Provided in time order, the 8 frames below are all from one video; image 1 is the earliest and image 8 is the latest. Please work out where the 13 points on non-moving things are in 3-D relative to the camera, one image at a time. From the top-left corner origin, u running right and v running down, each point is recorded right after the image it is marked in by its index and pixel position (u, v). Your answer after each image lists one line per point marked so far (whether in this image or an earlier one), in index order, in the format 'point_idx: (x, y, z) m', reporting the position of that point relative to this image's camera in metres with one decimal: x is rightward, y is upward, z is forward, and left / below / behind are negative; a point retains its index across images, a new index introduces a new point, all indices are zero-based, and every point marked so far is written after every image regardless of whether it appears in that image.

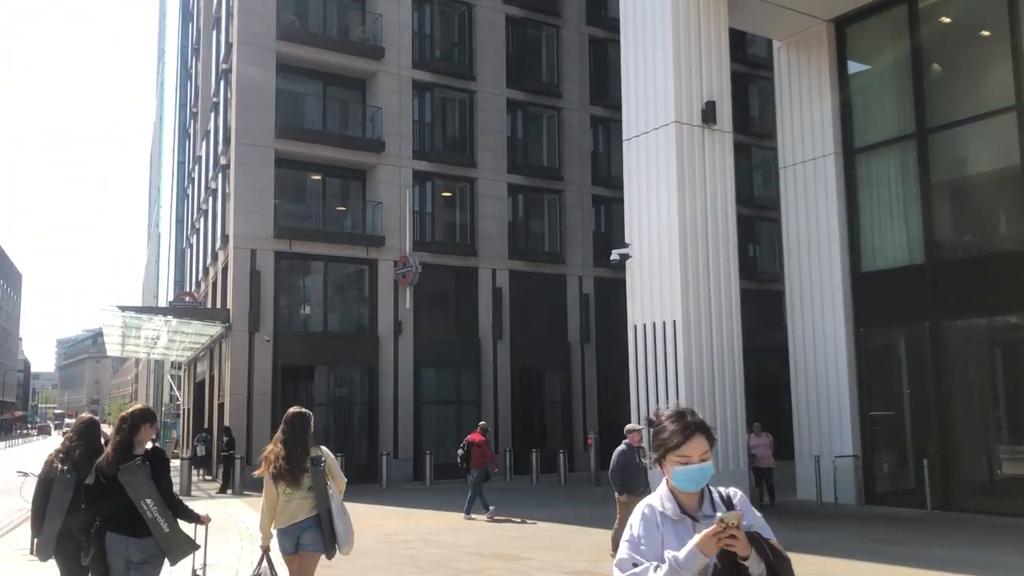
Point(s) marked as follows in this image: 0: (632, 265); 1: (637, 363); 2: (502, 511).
0: (+2.1, +0.4, +15.5) m
1: (+2.2, -1.2, +15.4) m
2: (-0.2, -3.9, +16.0) m
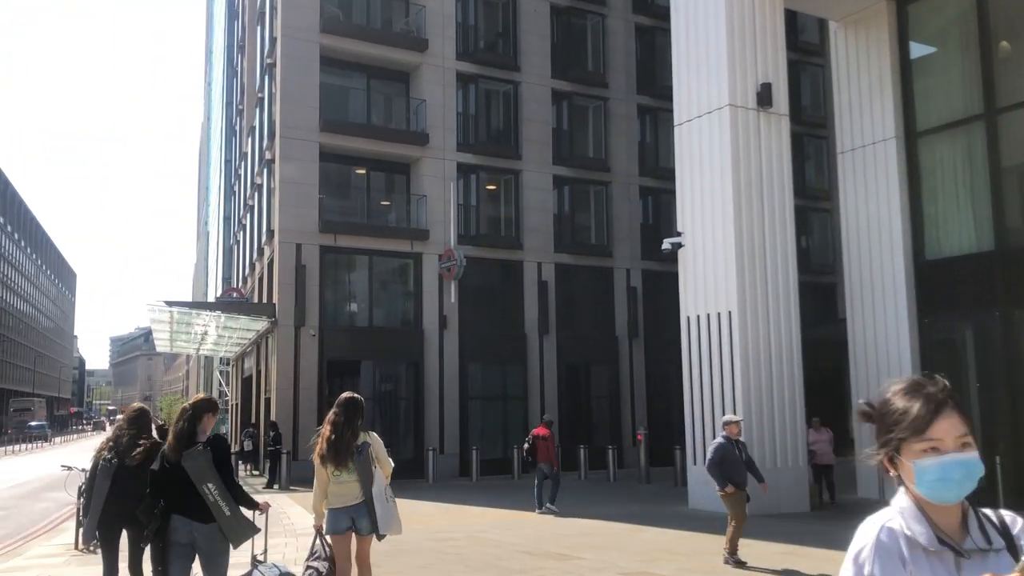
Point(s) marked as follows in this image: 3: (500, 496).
0: (+2.9, +0.6, +15.0) m
1: (+3.0, -1.1, +14.9) m
2: (+0.7, -3.8, +15.6) m
3: (-0.3, -4.2, +18.3) m
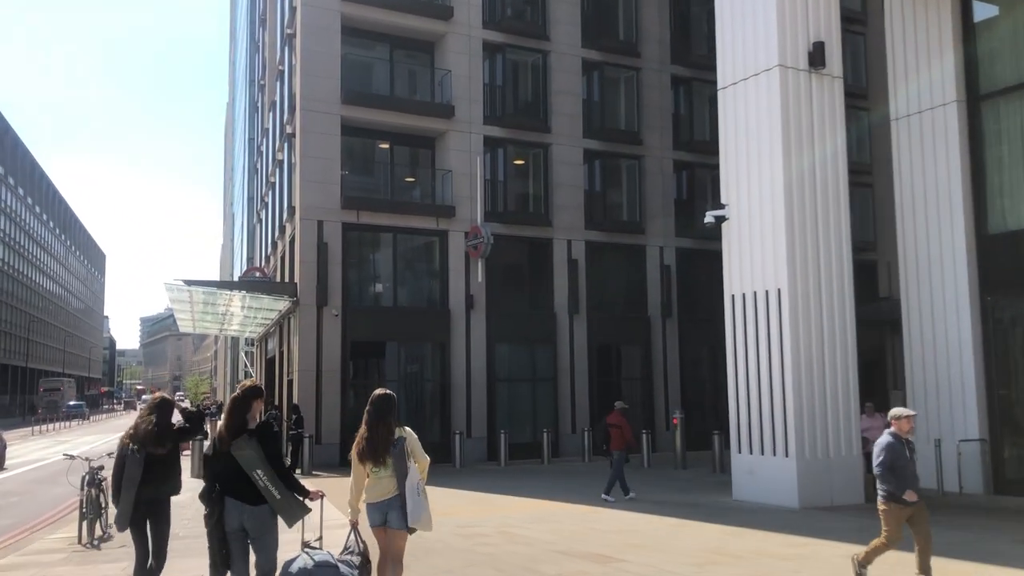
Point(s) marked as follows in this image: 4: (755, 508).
0: (+3.4, +1.0, +14.0) m
1: (+3.5, -0.7, +13.9) m
2: (+1.2, -3.4, +14.7) m
3: (+0.3, -3.8, +17.5) m
4: (+3.4, -3.1, +12.7) m
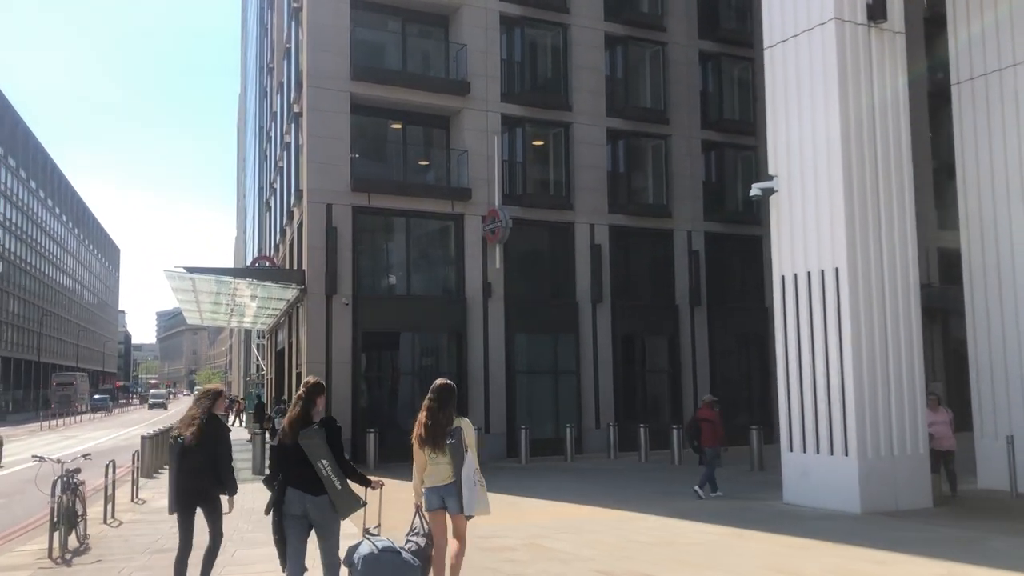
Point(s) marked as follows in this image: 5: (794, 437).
0: (+3.7, +1.2, +12.6) m
1: (+3.8, -0.4, +12.5) m
2: (+1.6, -3.1, +13.4) m
3: (+0.7, -3.5, +16.2) m
4: (+3.8, -2.9, +11.4) m
5: (+3.9, -2.0, +12.2) m
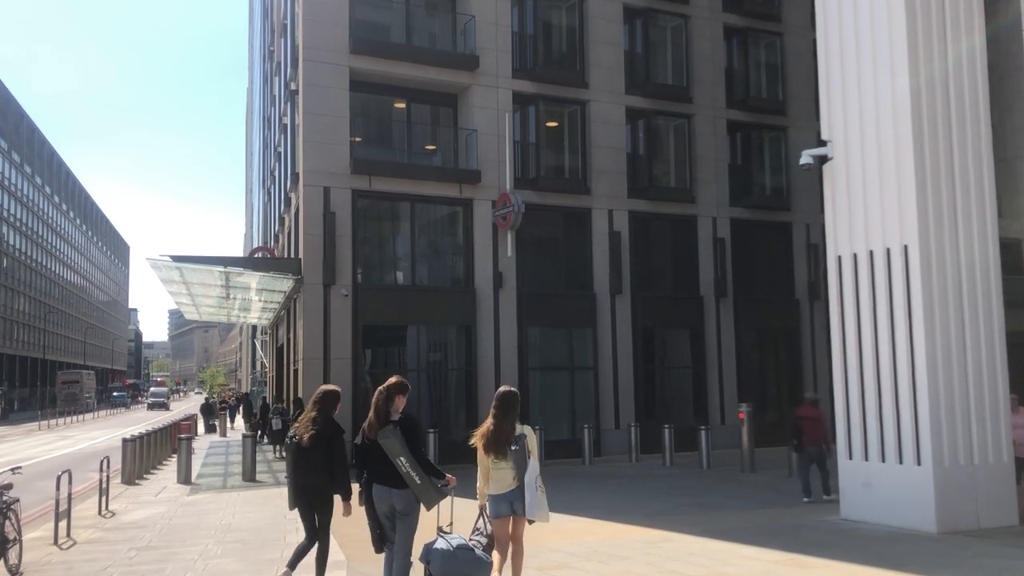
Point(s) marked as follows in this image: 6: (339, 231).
0: (+3.9, +1.4, +10.9) m
1: (+4.0, -0.2, +10.8) m
2: (+1.8, -2.9, +11.8) m
3: (+1.0, -3.3, +14.5) m
4: (+3.9, -2.6, +9.7) m
5: (+4.0, -1.8, +10.6) m
6: (-3.8, +1.3, +19.9) m
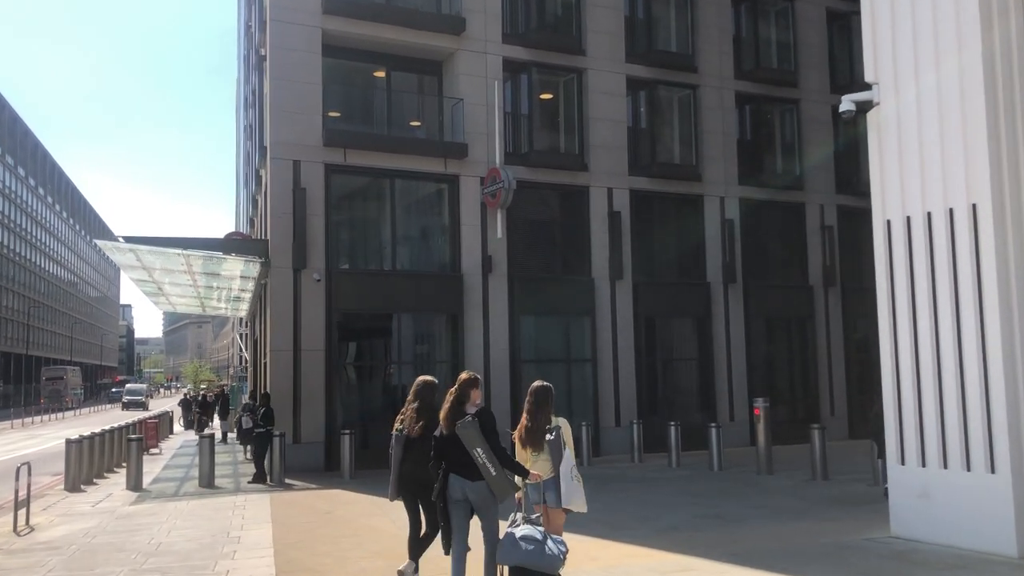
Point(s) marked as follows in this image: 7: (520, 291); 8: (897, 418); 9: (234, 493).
0: (+3.7, +1.7, +9.1) m
1: (+3.8, +0.1, +9.0) m
2: (+1.6, -2.6, +10.0) m
3: (+0.8, -3.0, +12.7) m
4: (+3.8, -2.4, +7.9) m
5: (+3.9, -1.5, +8.8) m
6: (-4.0, +1.6, +18.1) m
7: (+0.2, -0.1, +19.8) m
8: (+3.8, -1.3, +9.0) m
9: (-4.4, -3.2, +14.2) m
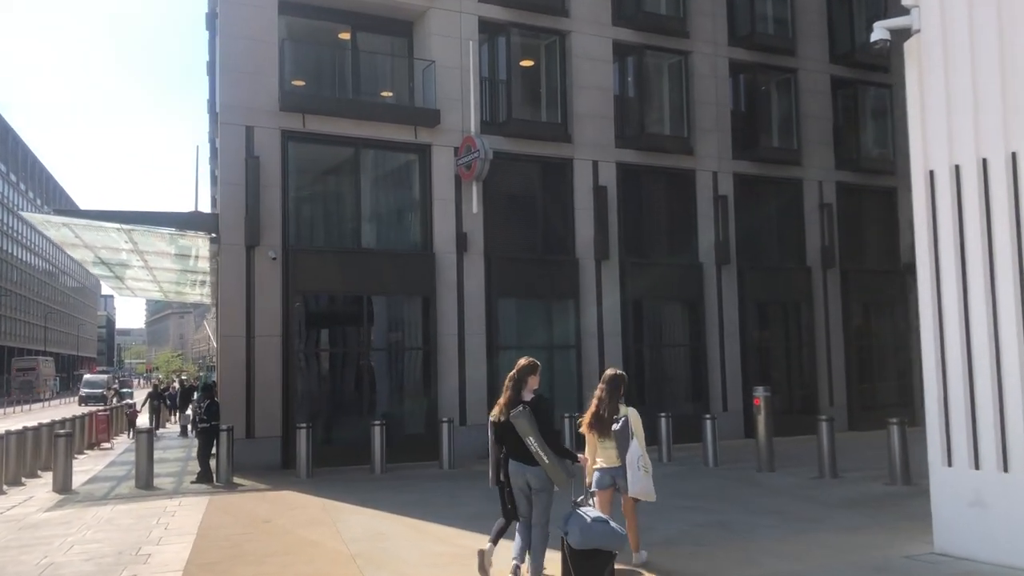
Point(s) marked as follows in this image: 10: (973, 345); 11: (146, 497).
0: (+3.4, +2.0, +7.6) m
1: (+3.5, +0.3, +7.5) m
2: (+1.3, -2.3, +8.5) m
3: (+0.4, -2.7, +11.2) m
4: (+3.5, -2.1, +6.4) m
5: (+3.6, -1.2, +7.3) m
6: (-4.5, +1.9, +16.4) m
7: (-0.3, +0.3, +18.2) m
8: (+3.5, -1.0, +7.5) m
9: (-4.8, -2.9, +12.6) m
10: (+3.7, -0.5, +7.2) m
11: (-5.1, -2.9, +12.5) m
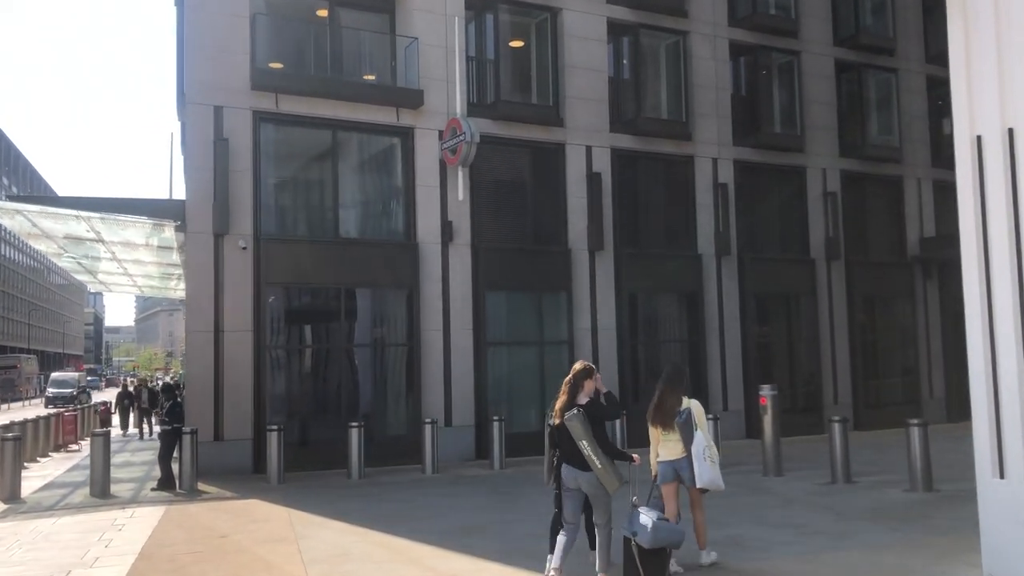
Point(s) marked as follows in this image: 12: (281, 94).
0: (+3.3, +2.1, +6.6) m
1: (+3.4, +0.5, +6.5) m
2: (+1.2, -2.2, +7.5) m
3: (+0.3, -2.5, +10.2) m
4: (+3.4, -2.0, +5.4) m
5: (+3.5, -1.1, +6.3) m
6: (-4.7, +2.1, +15.3) m
7: (-0.5, +0.4, +17.2) m
8: (+3.4, -0.9, +6.5) m
9: (-4.9, -2.8, +11.5) m
10: (+3.5, -0.4, +6.2) m
11: (-5.2, -2.8, +11.4) m
12: (-4.0, +3.4, +15.8) m
